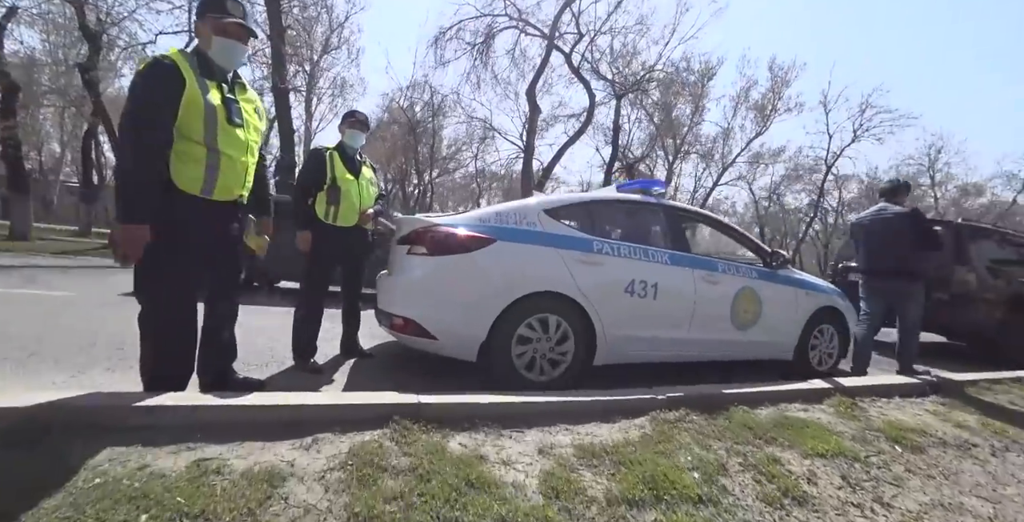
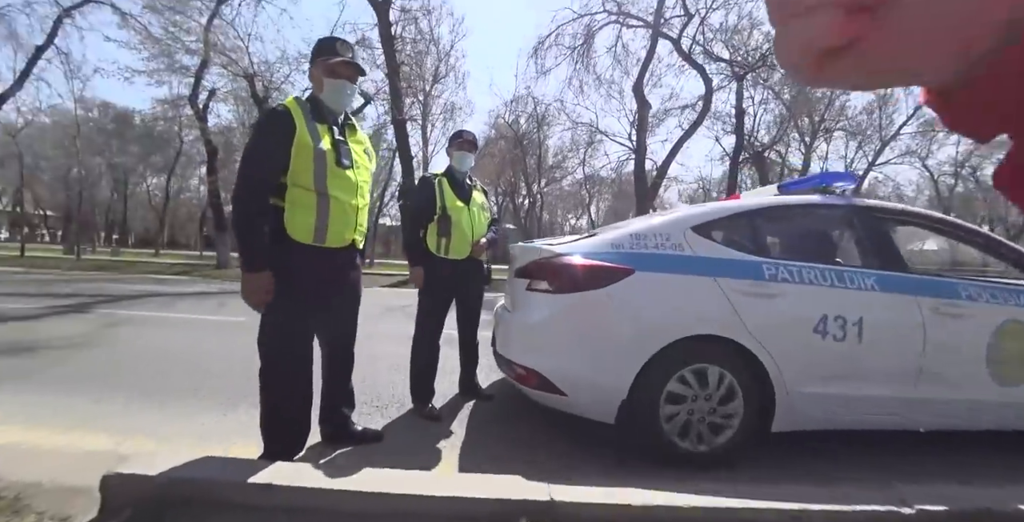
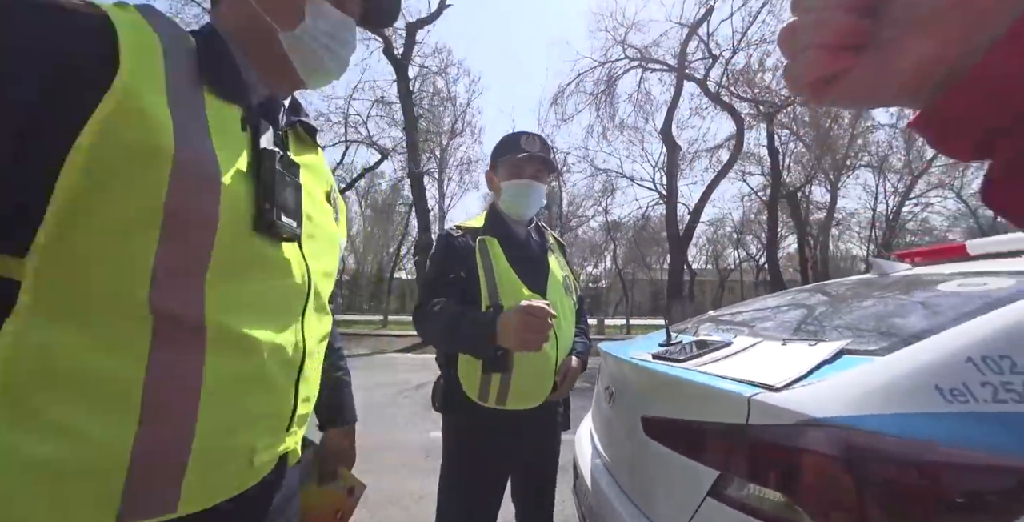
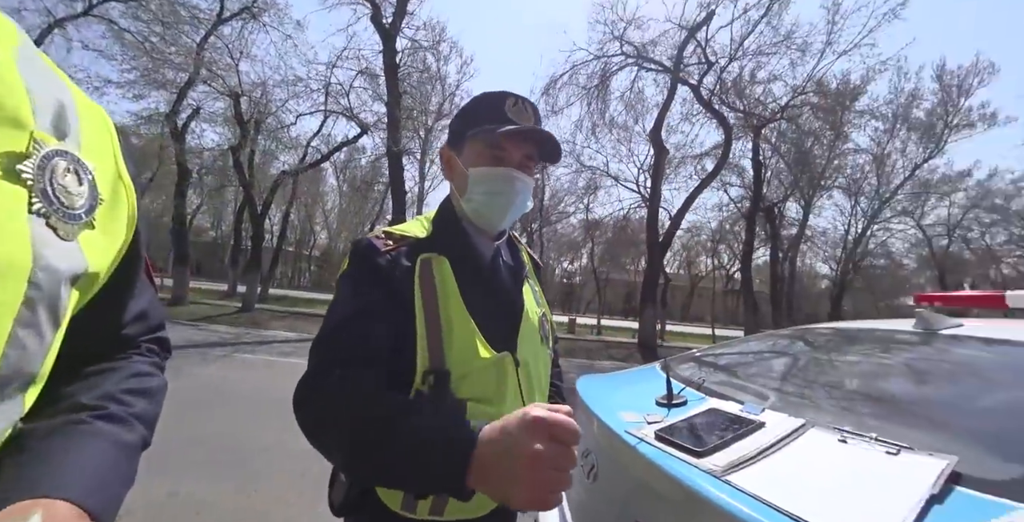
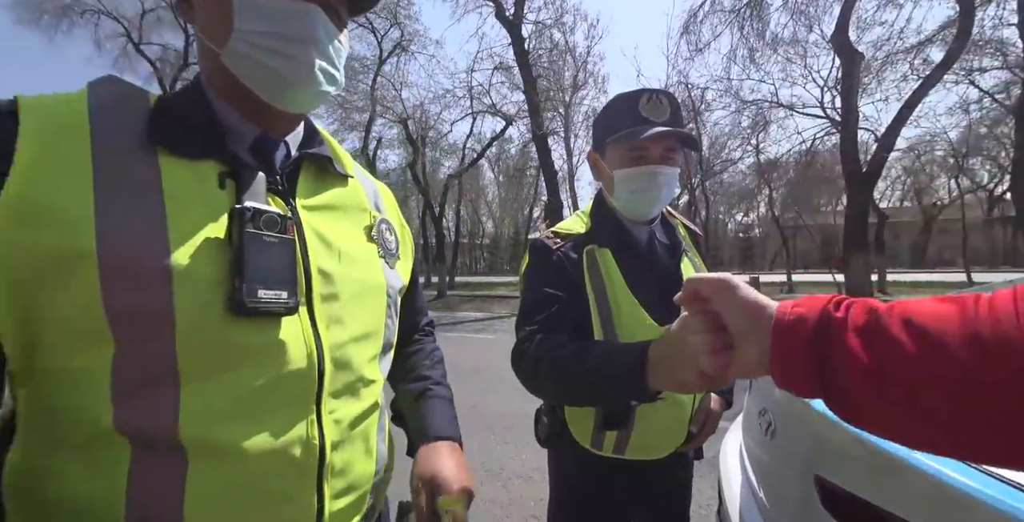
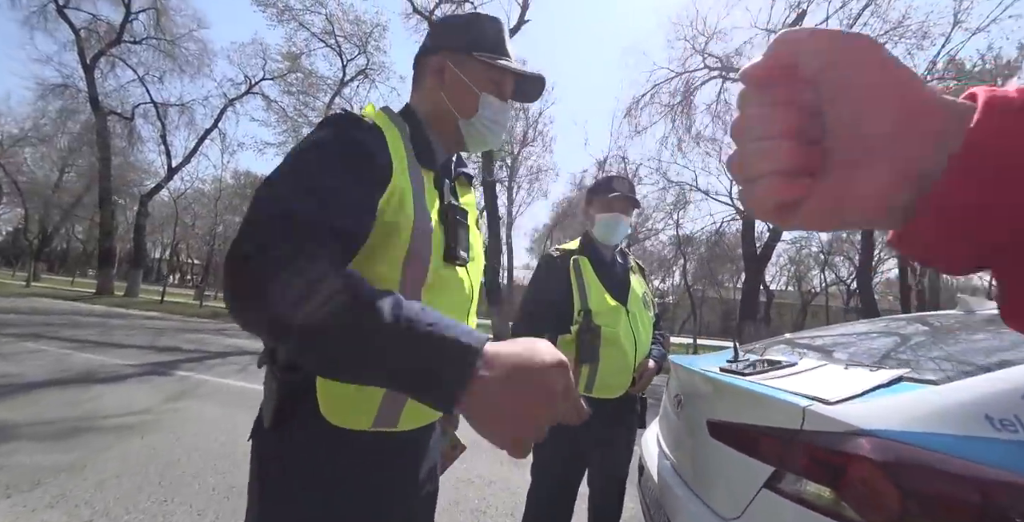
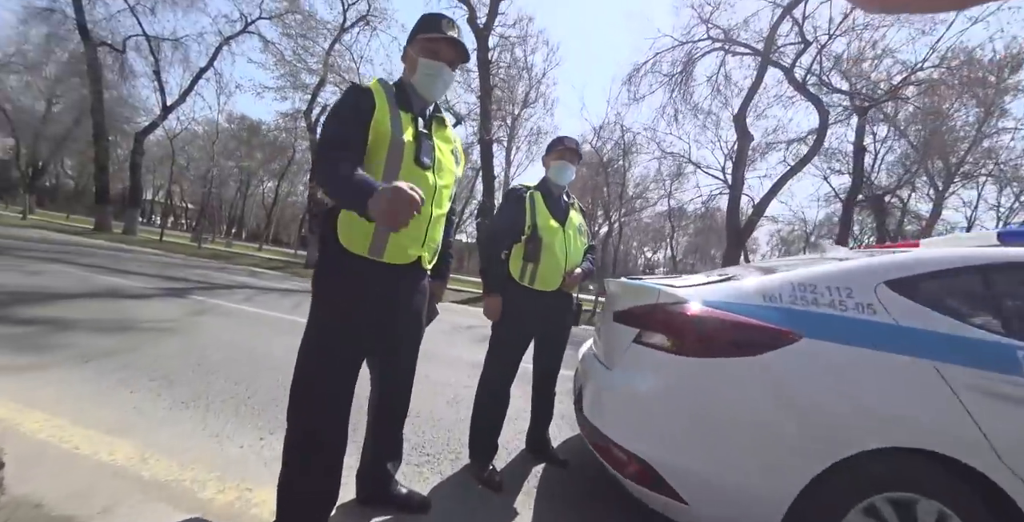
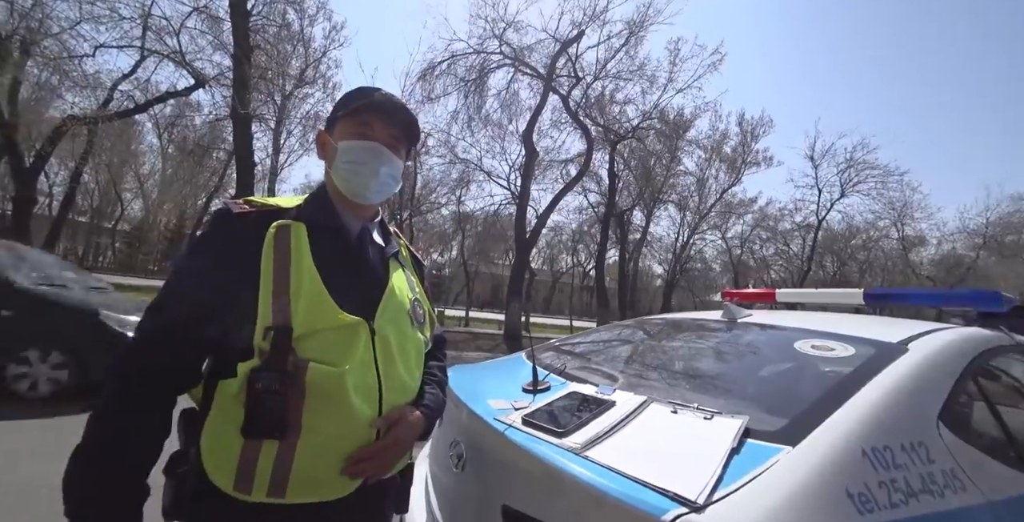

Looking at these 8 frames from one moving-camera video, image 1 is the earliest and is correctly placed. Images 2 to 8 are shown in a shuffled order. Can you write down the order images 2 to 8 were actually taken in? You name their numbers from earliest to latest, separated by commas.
2, 7, 6, 3, 5, 4, 8
